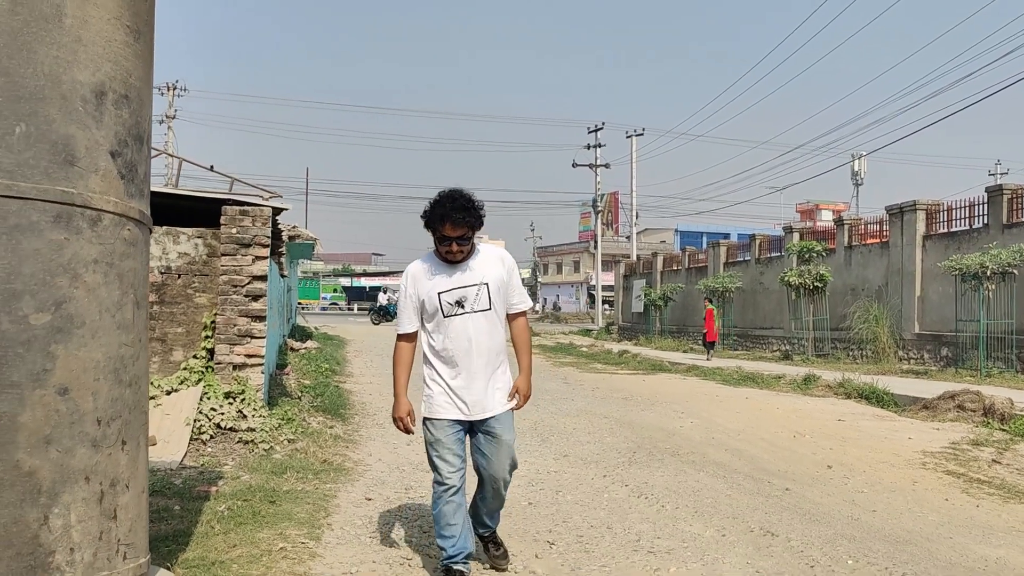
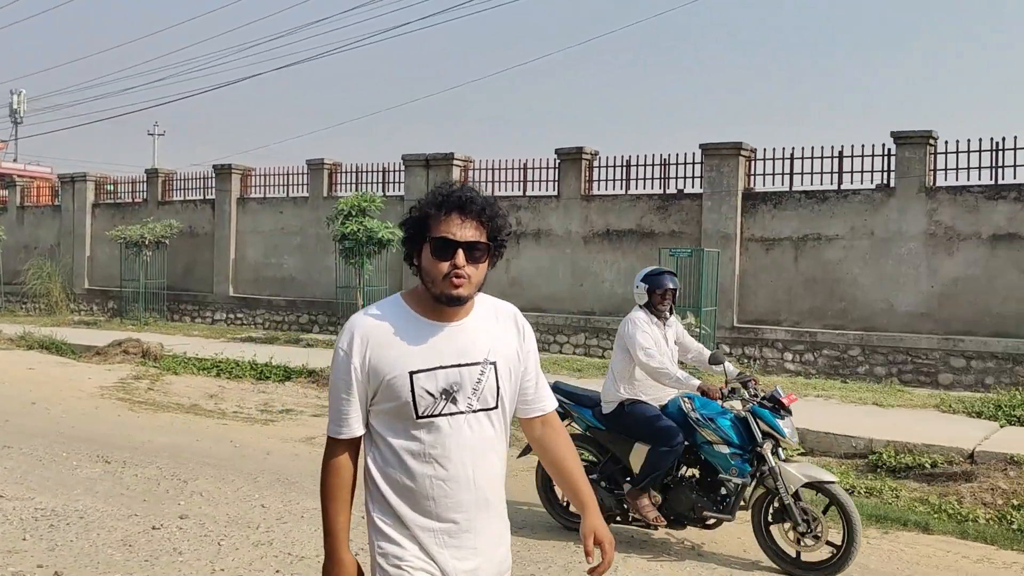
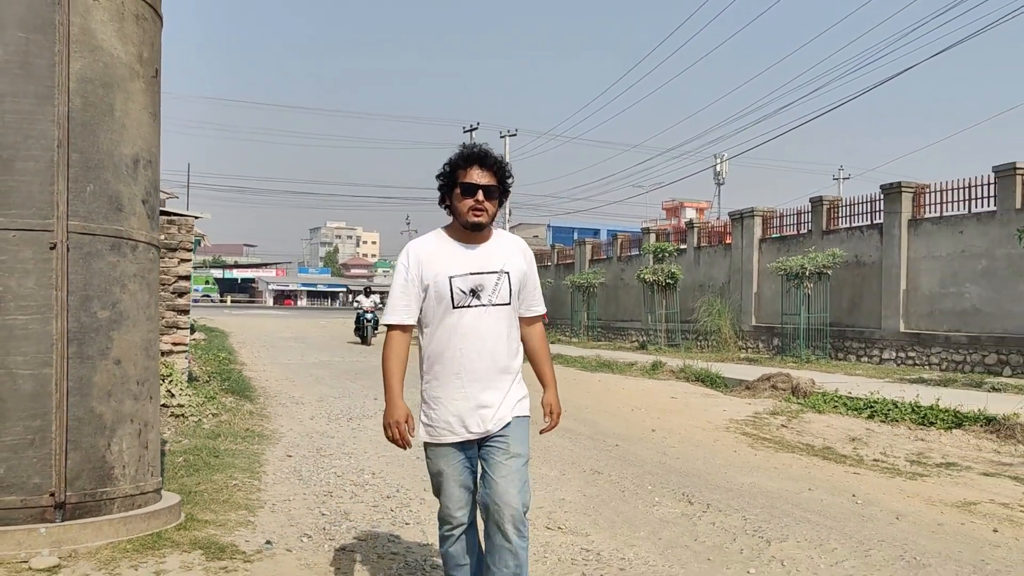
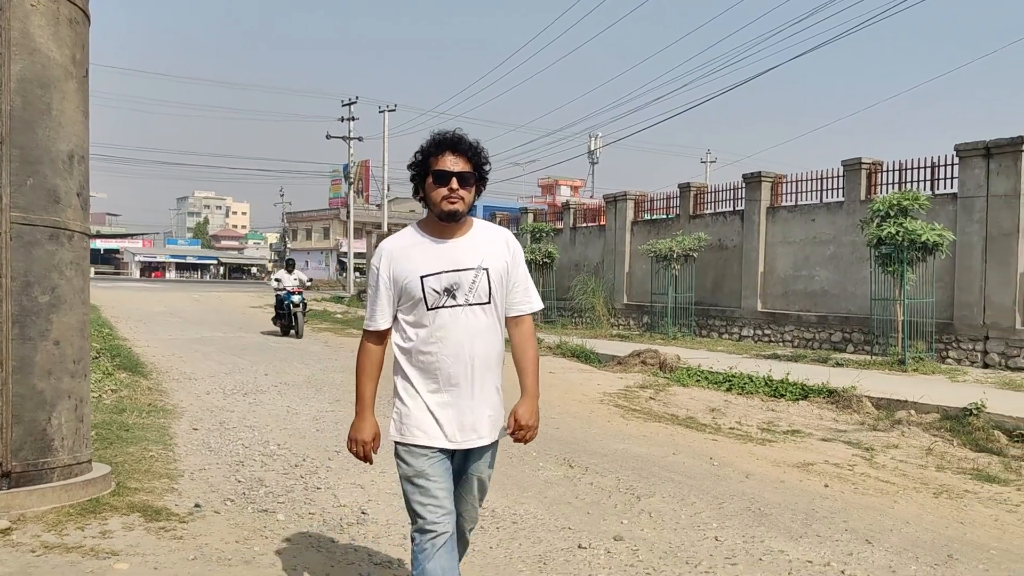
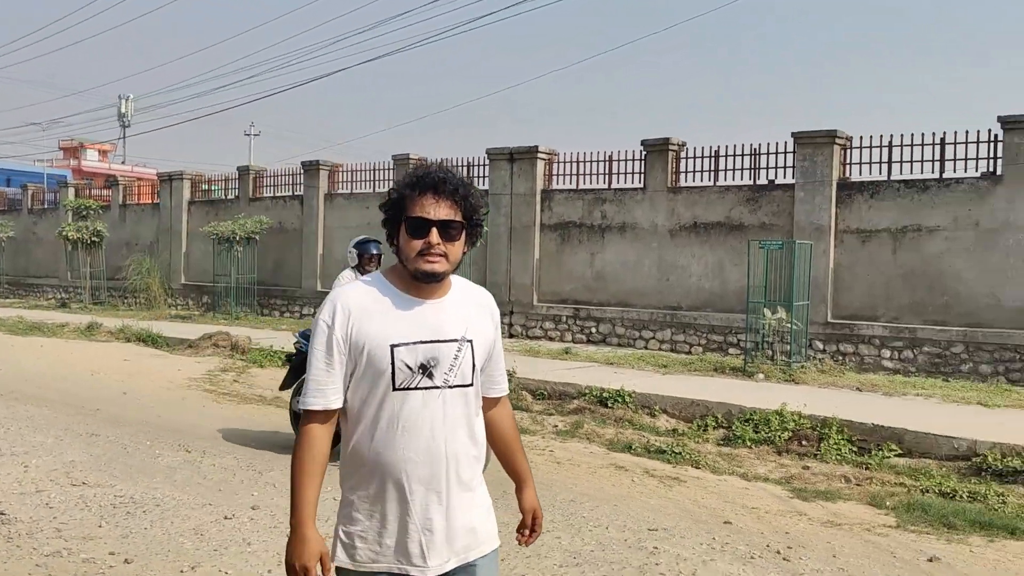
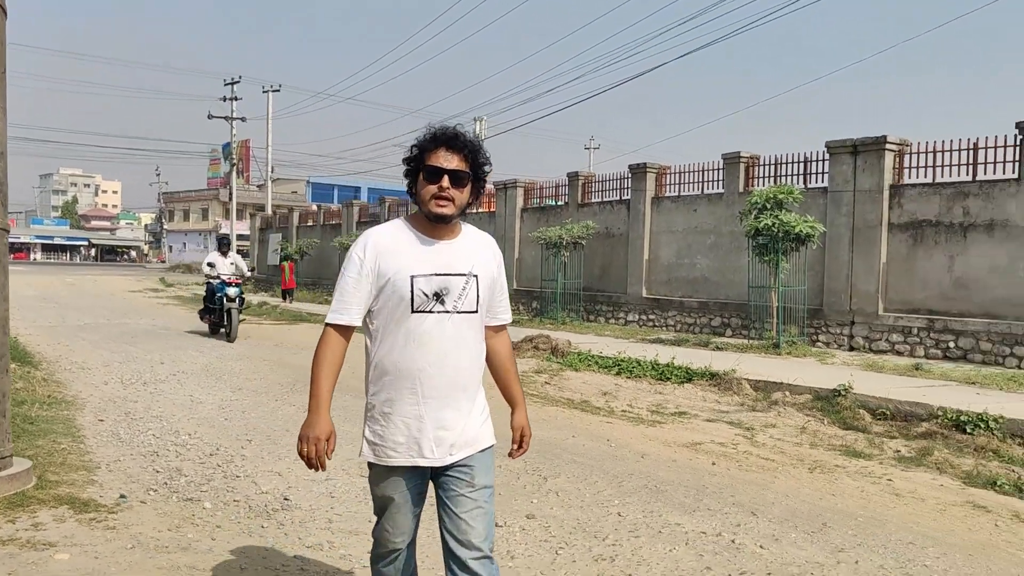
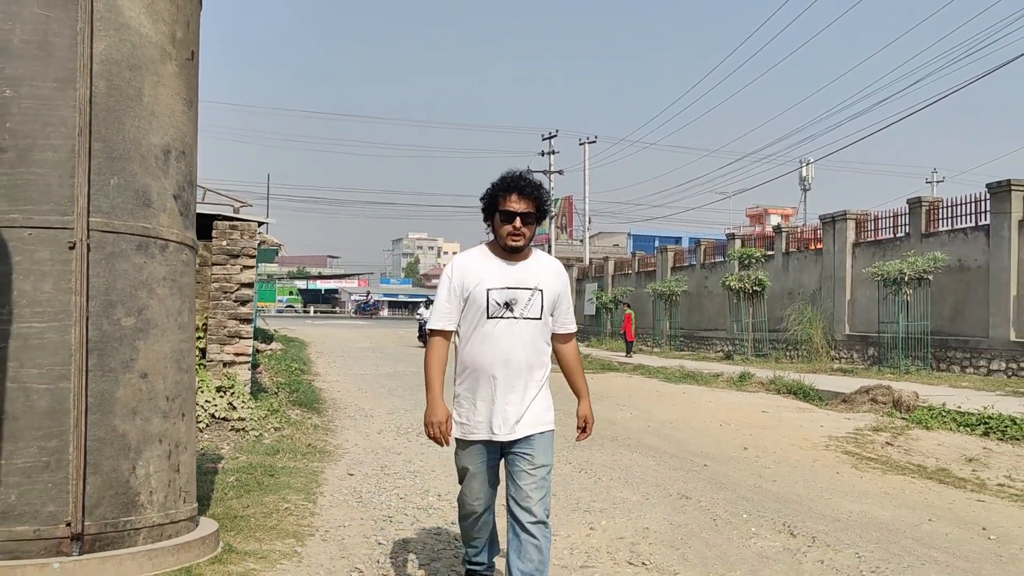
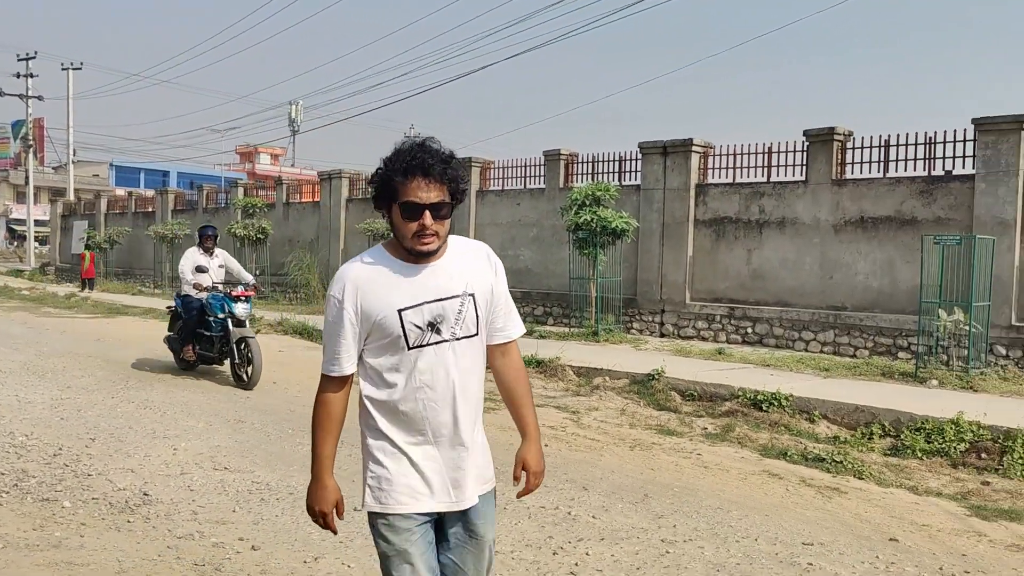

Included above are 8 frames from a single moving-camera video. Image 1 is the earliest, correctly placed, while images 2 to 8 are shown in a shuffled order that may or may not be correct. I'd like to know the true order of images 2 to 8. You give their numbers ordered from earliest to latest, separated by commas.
7, 3, 4, 6, 8, 5, 2
